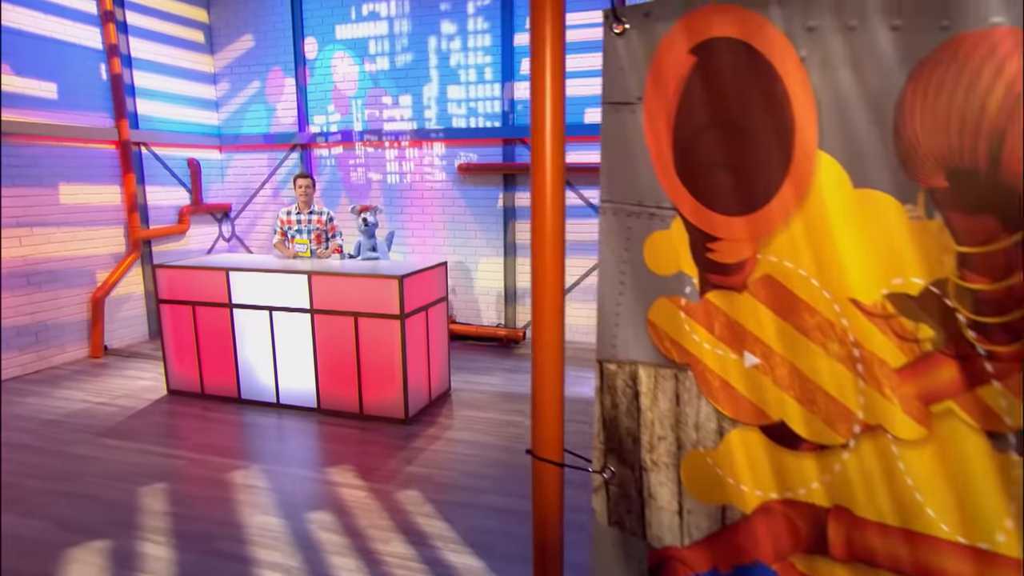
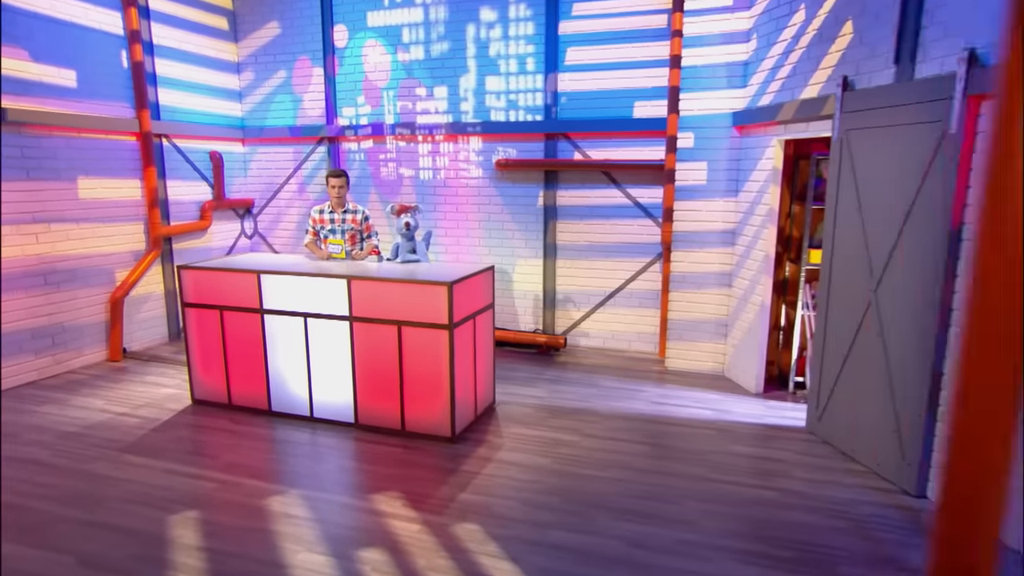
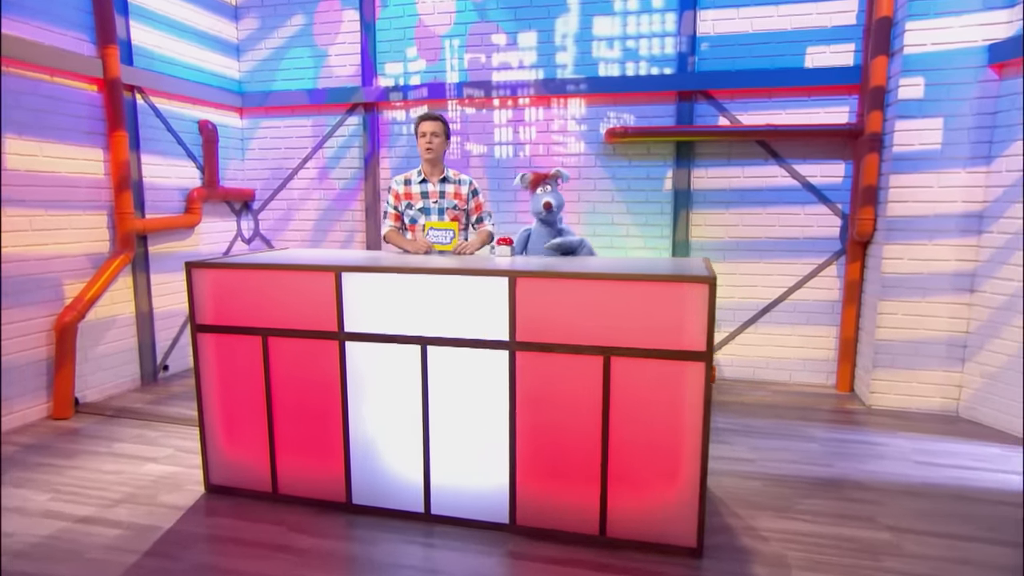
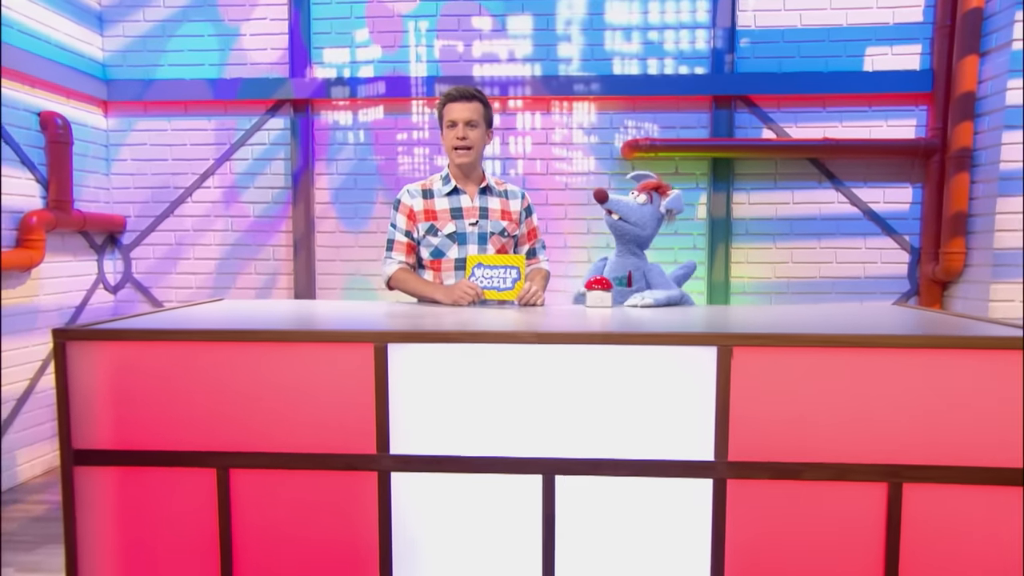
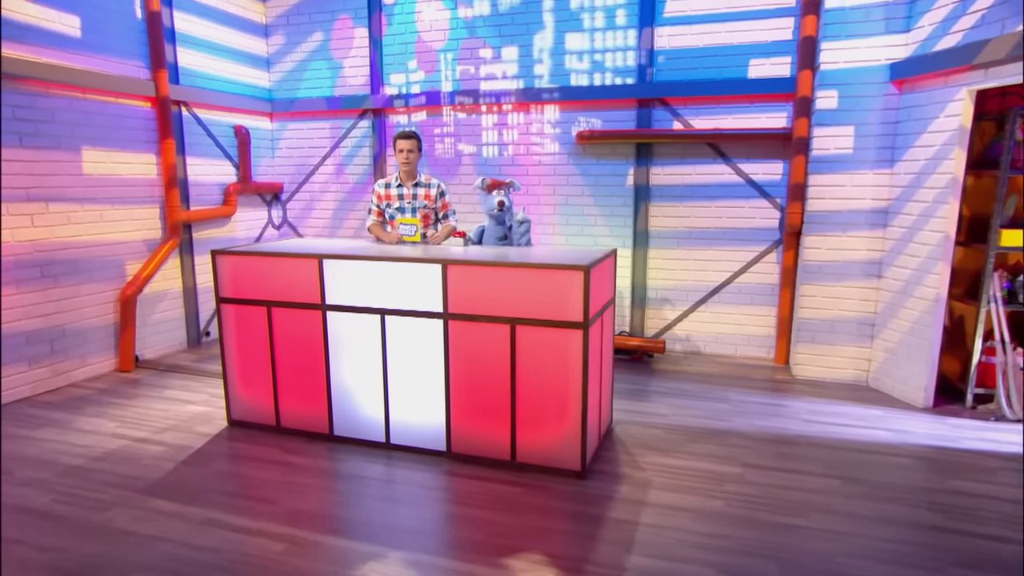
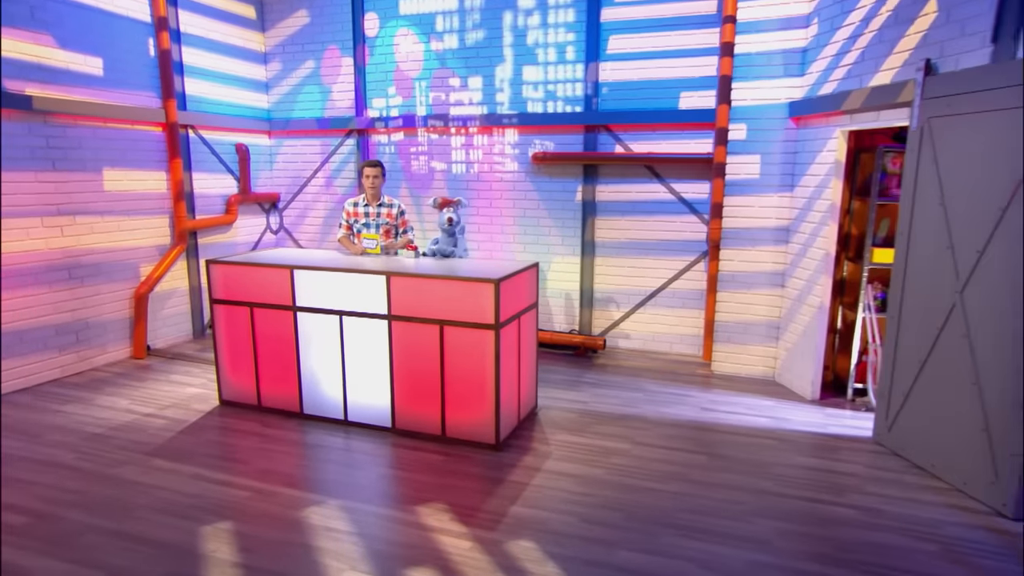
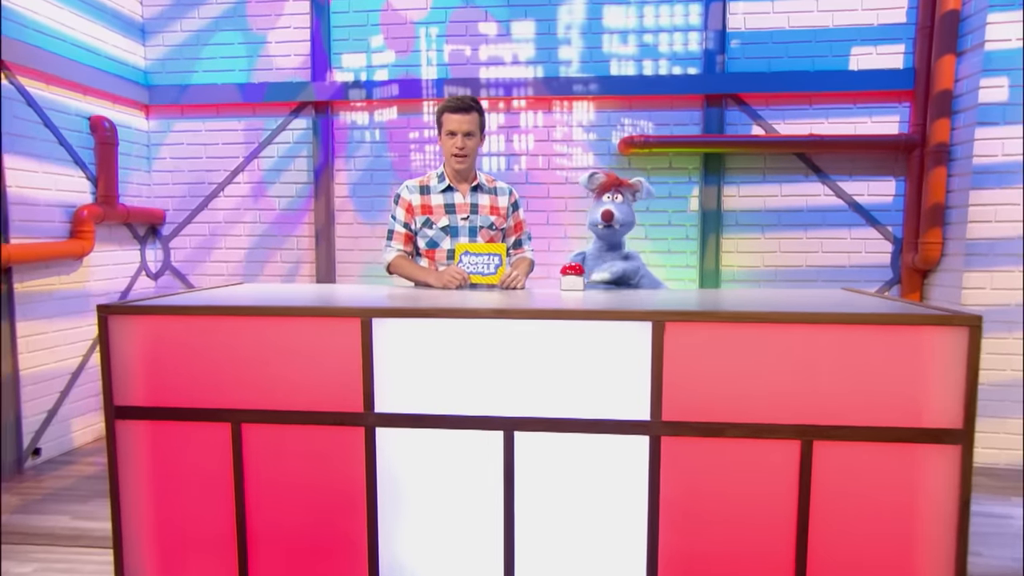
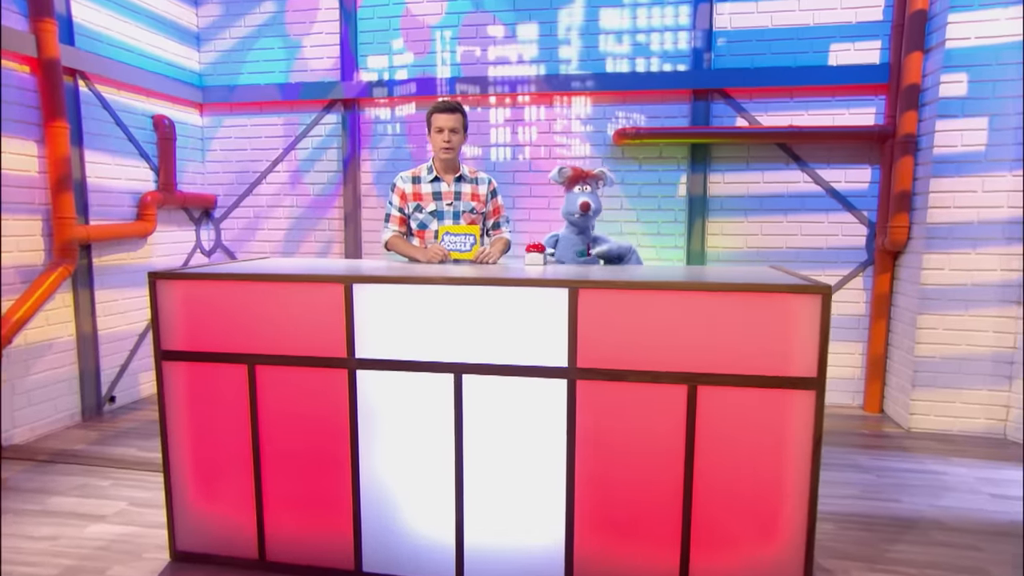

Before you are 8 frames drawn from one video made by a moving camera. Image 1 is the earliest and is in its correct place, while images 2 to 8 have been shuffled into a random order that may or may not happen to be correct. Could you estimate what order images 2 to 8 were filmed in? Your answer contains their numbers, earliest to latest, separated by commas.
2, 6, 5, 3, 8, 7, 4
